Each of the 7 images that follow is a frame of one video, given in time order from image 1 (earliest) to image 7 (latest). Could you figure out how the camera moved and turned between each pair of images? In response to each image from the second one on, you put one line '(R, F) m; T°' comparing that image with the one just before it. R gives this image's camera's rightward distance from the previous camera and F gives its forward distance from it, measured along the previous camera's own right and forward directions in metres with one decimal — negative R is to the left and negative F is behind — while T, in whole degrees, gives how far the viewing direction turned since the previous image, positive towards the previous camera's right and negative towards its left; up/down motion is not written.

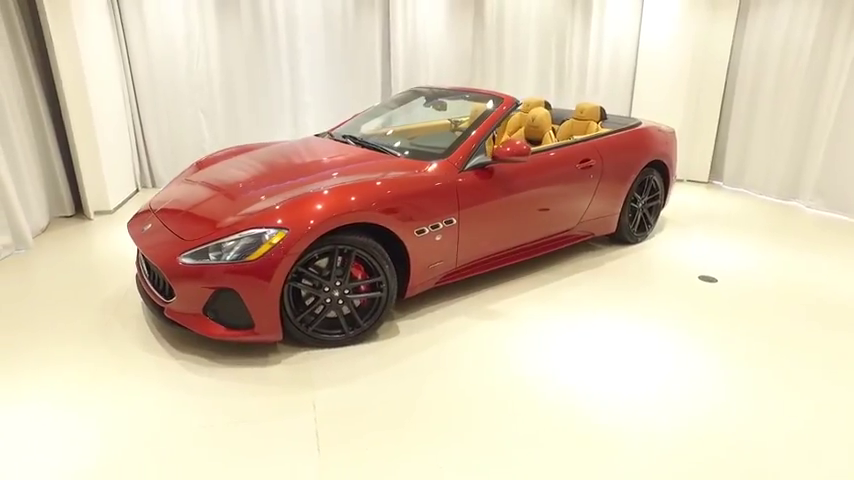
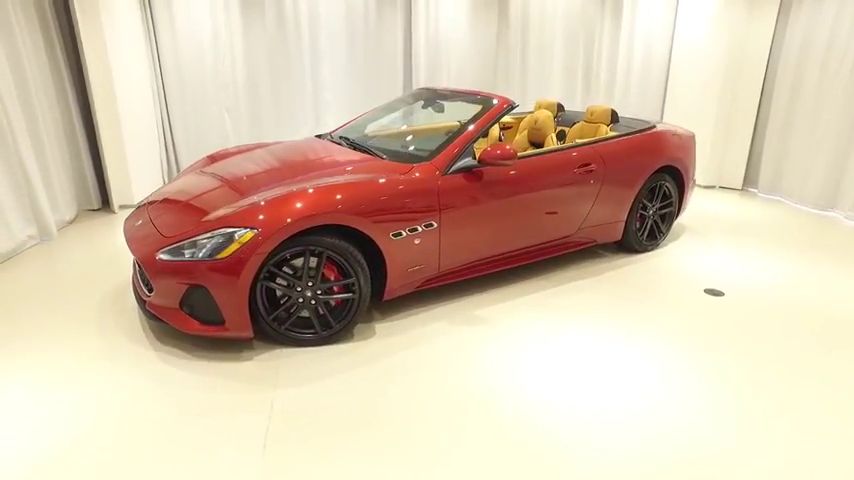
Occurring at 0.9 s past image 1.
(+0.4, 0.0) m; -6°
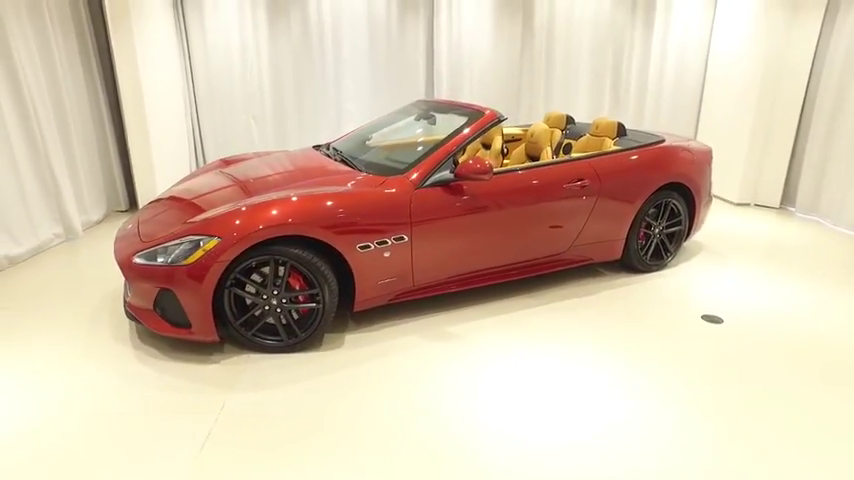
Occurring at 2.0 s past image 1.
(+0.4, 0.0) m; -7°
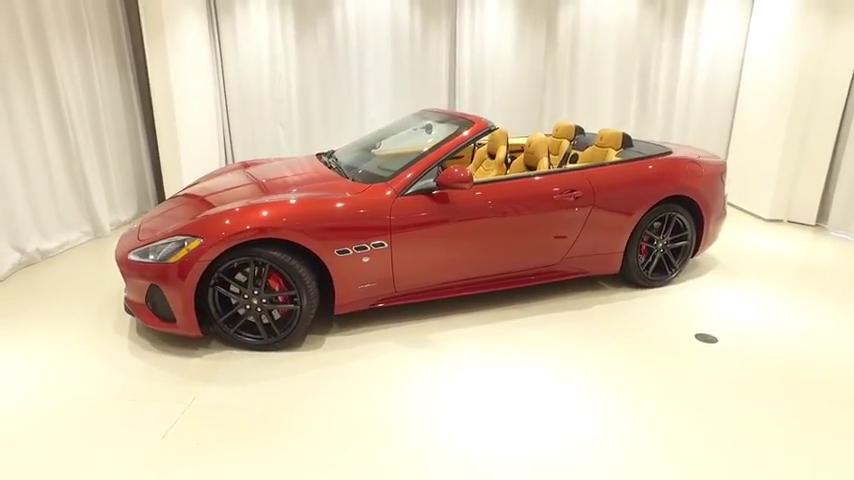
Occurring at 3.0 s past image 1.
(+0.4, 0.0) m; -6°
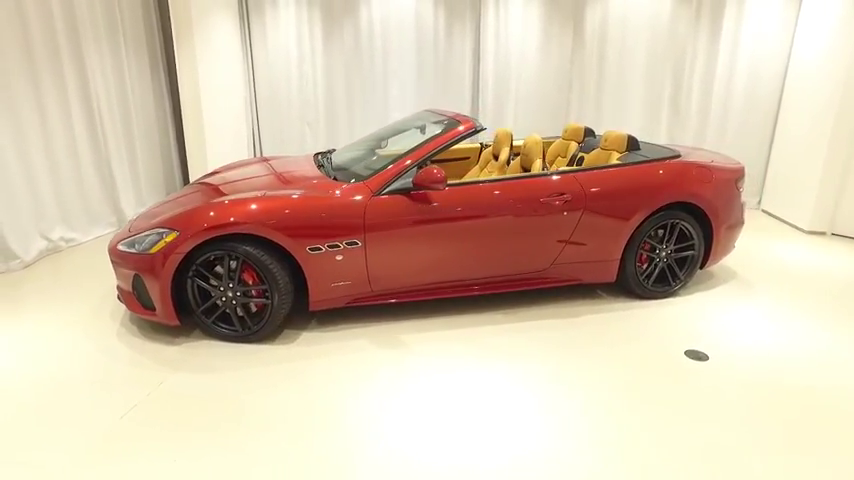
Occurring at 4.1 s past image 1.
(+0.4, +0.1) m; -7°
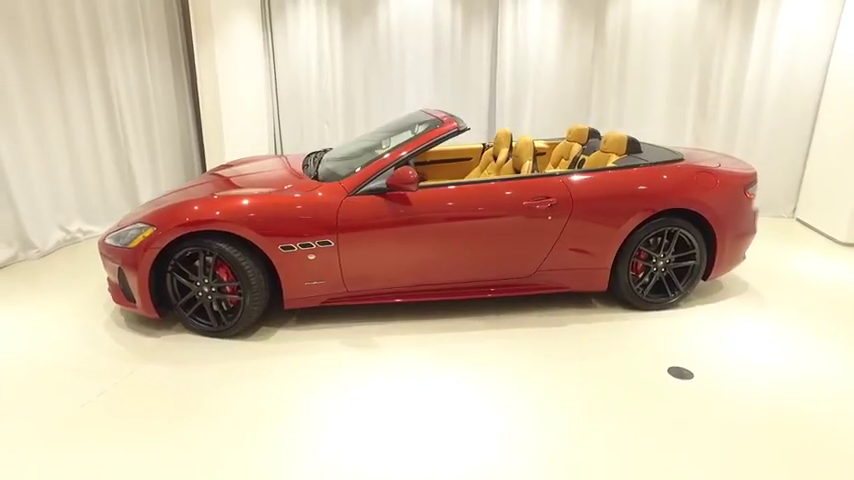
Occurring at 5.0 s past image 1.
(+0.4, +0.1) m; -6°
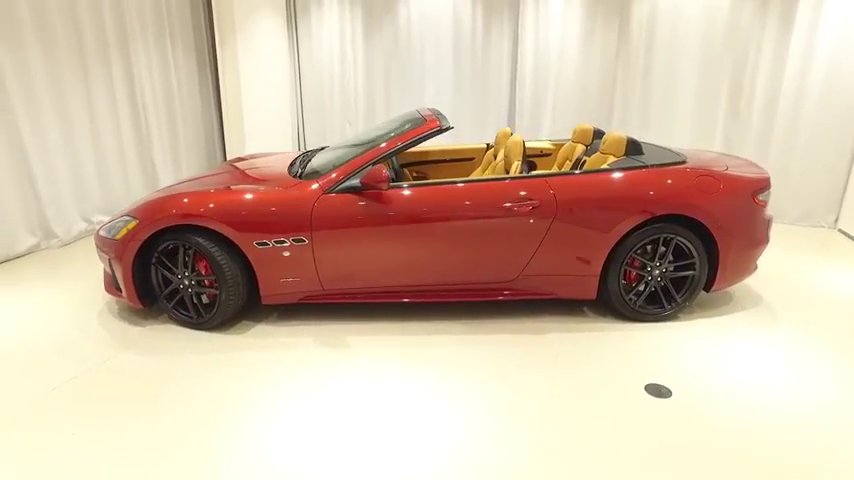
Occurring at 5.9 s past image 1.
(+0.4, +0.1) m; -6°
